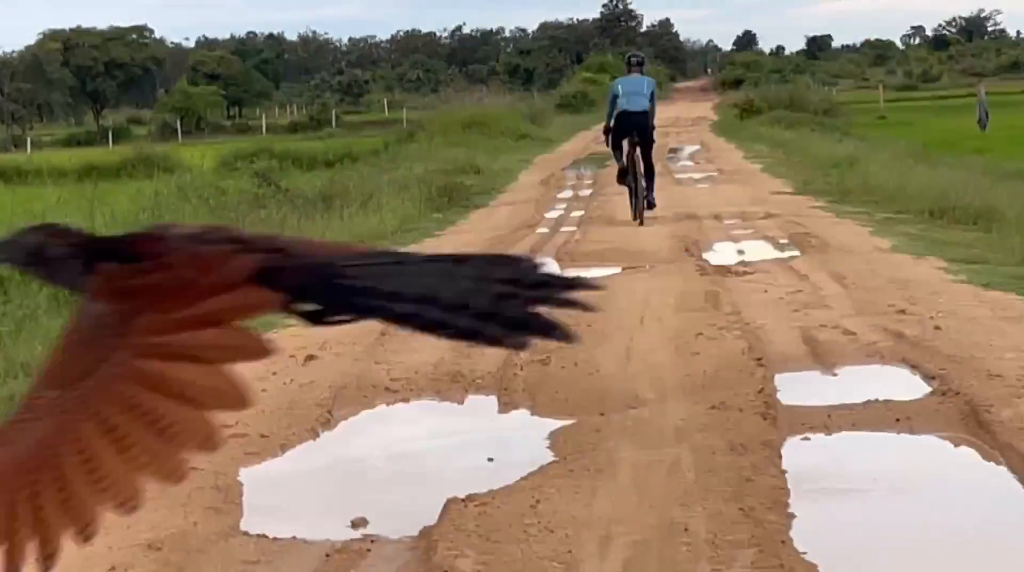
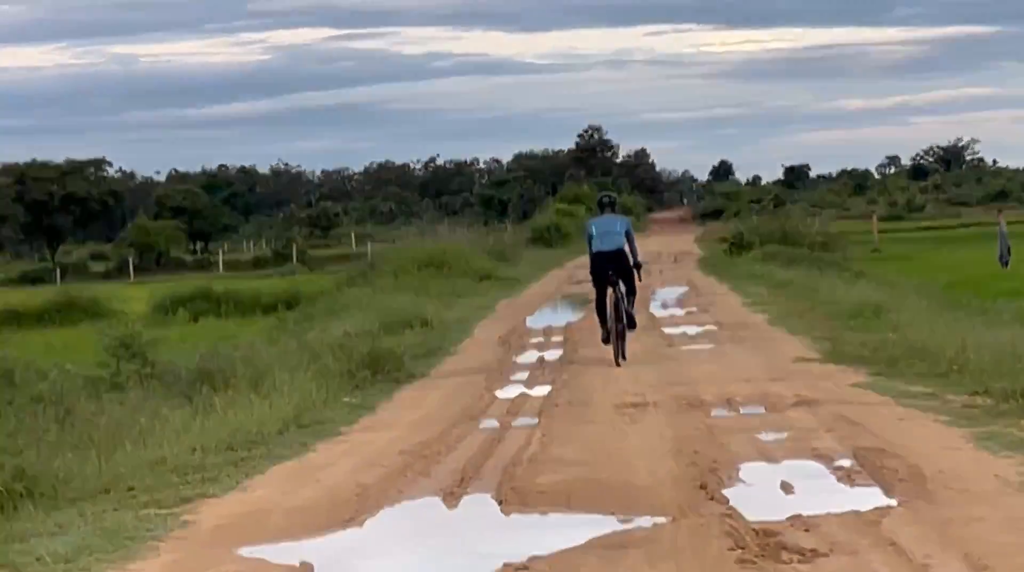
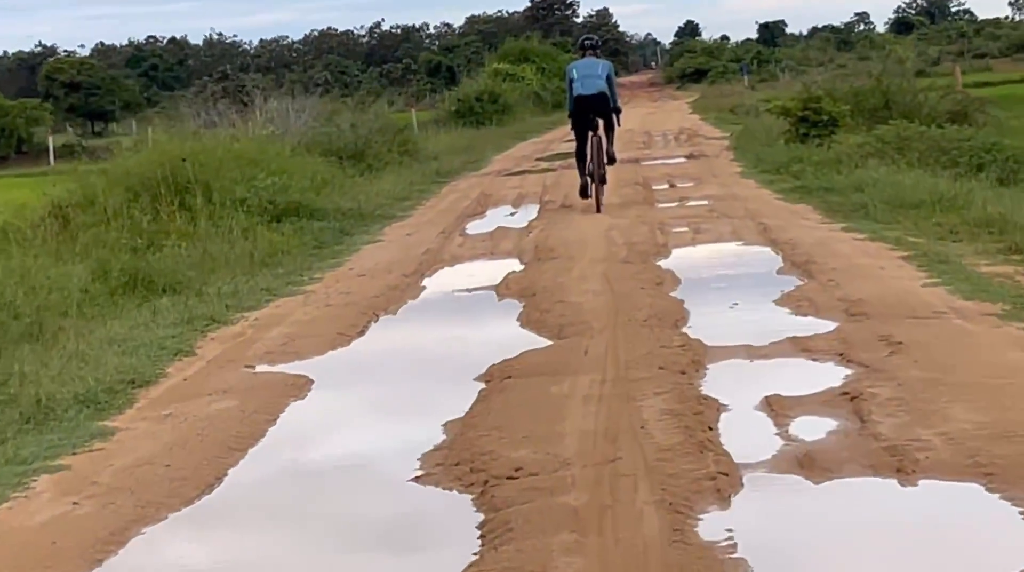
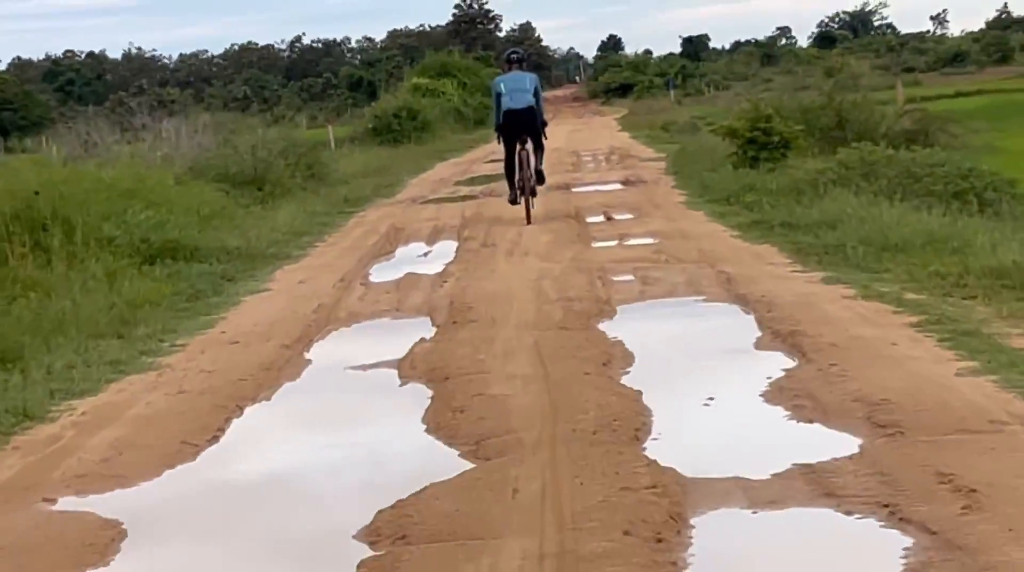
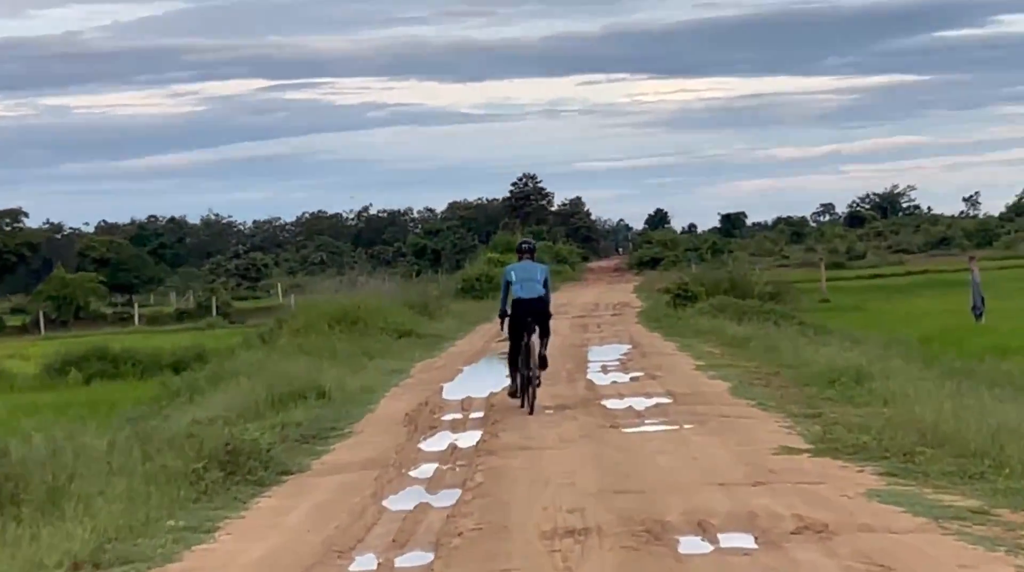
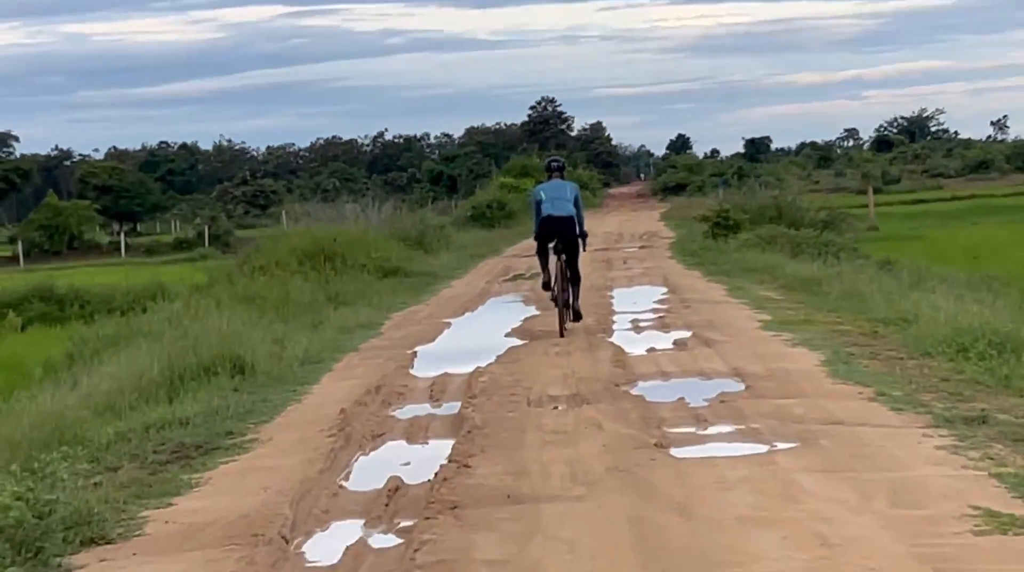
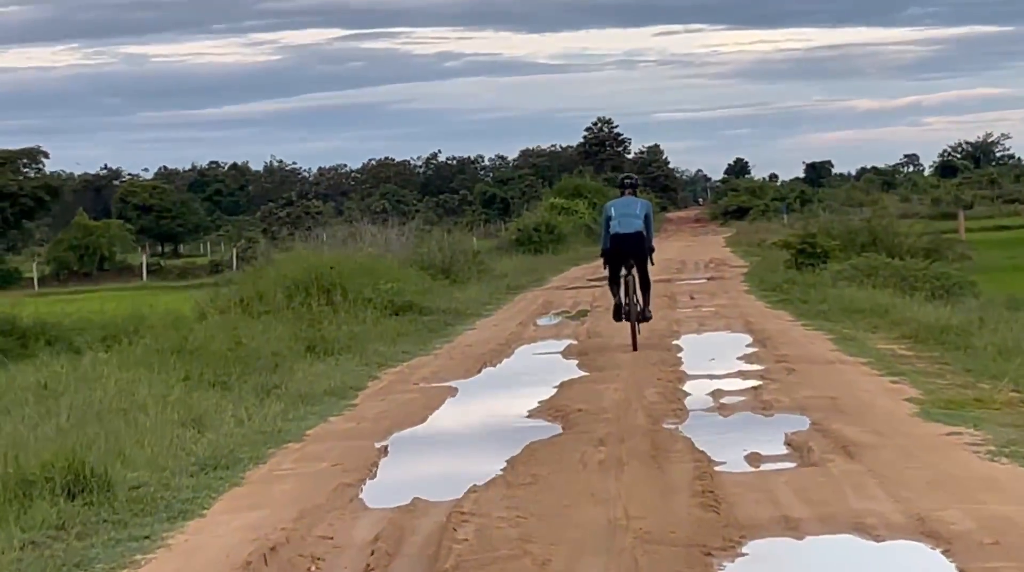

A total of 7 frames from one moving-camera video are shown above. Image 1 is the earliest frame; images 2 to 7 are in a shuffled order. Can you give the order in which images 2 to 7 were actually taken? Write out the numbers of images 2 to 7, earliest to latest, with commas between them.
2, 5, 6, 7, 3, 4
